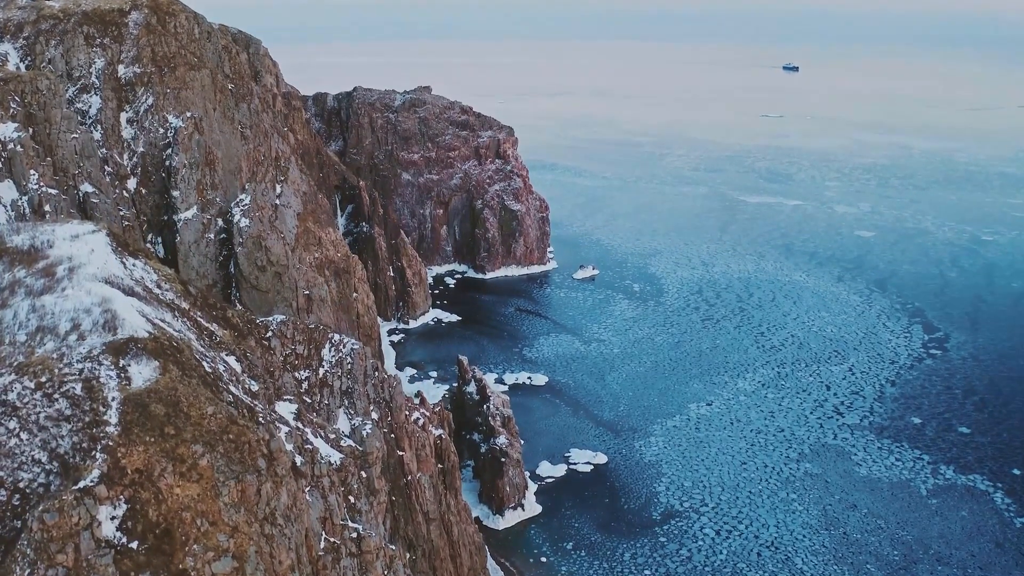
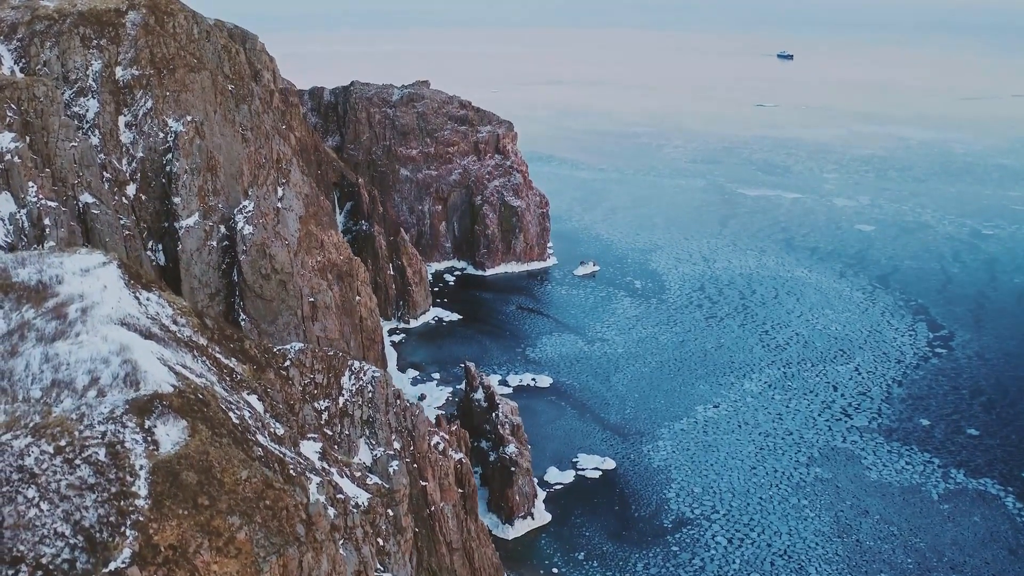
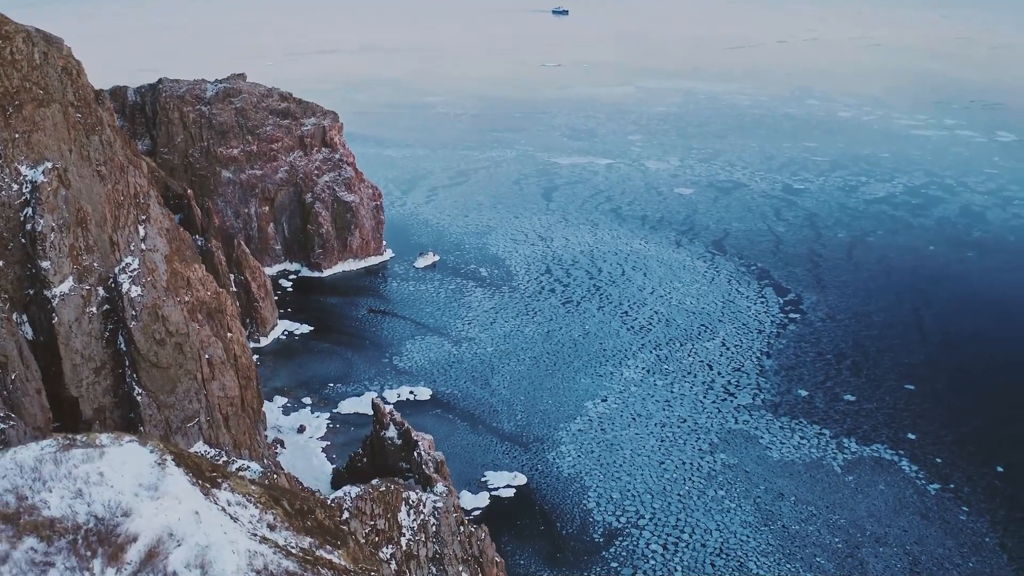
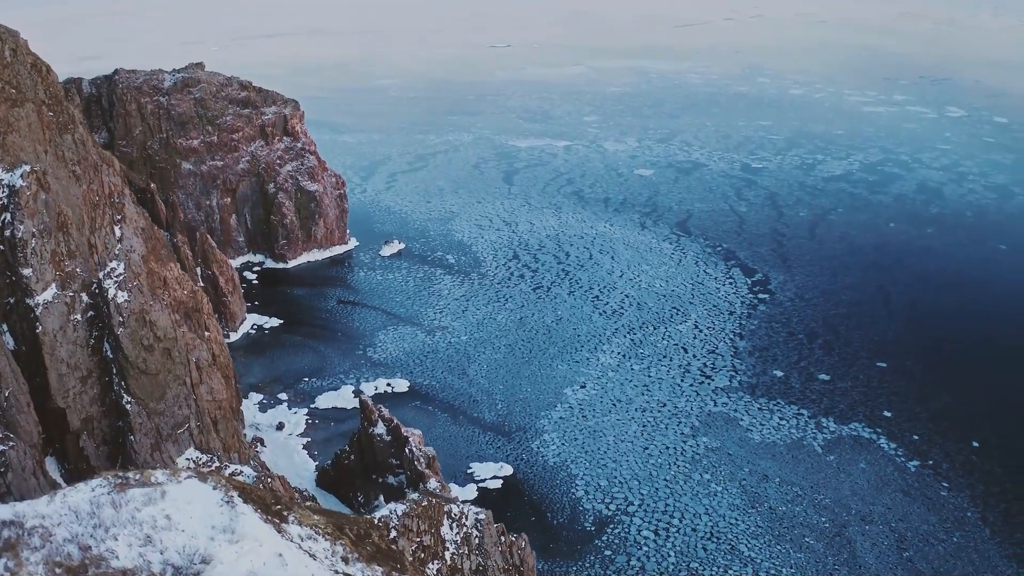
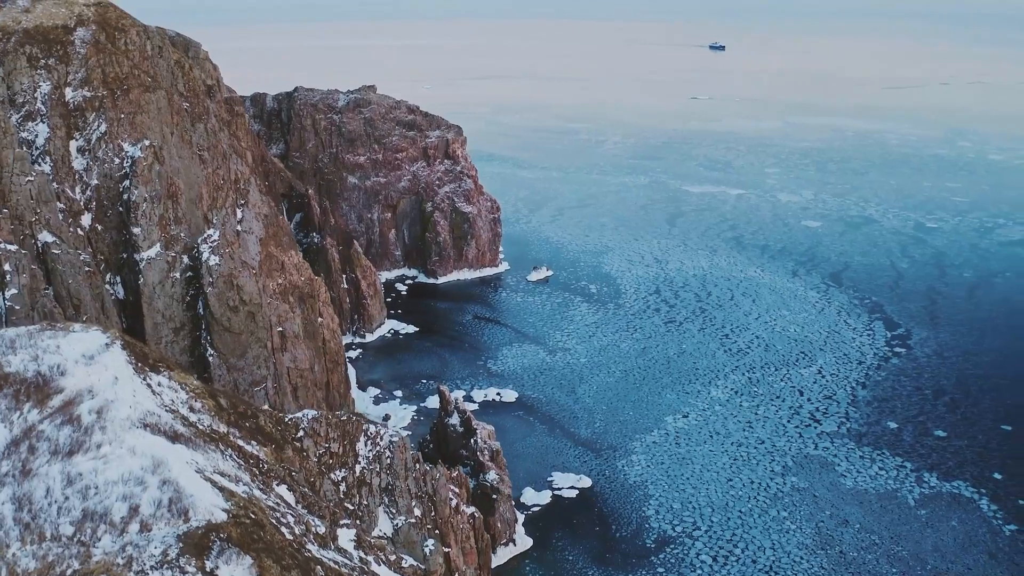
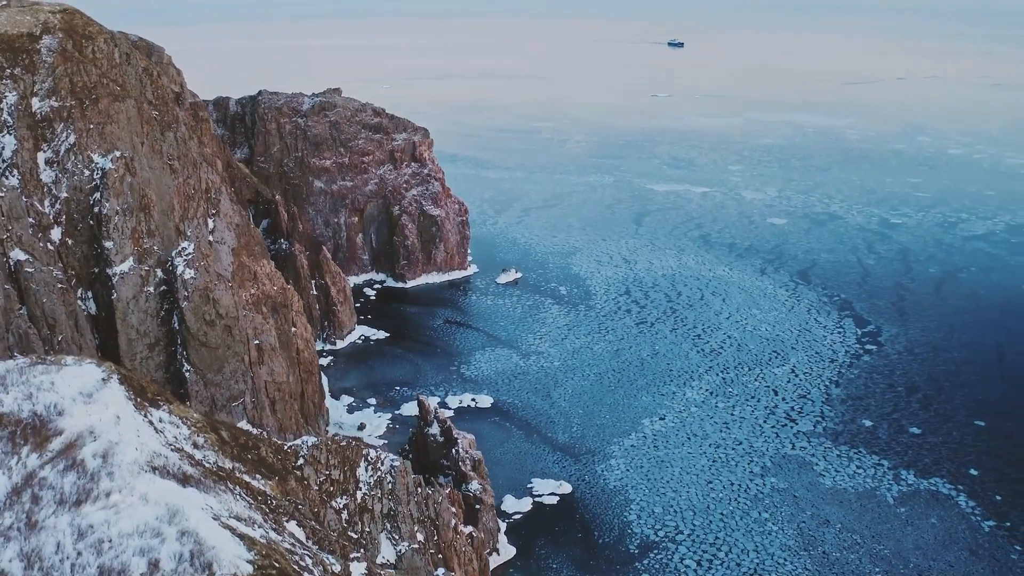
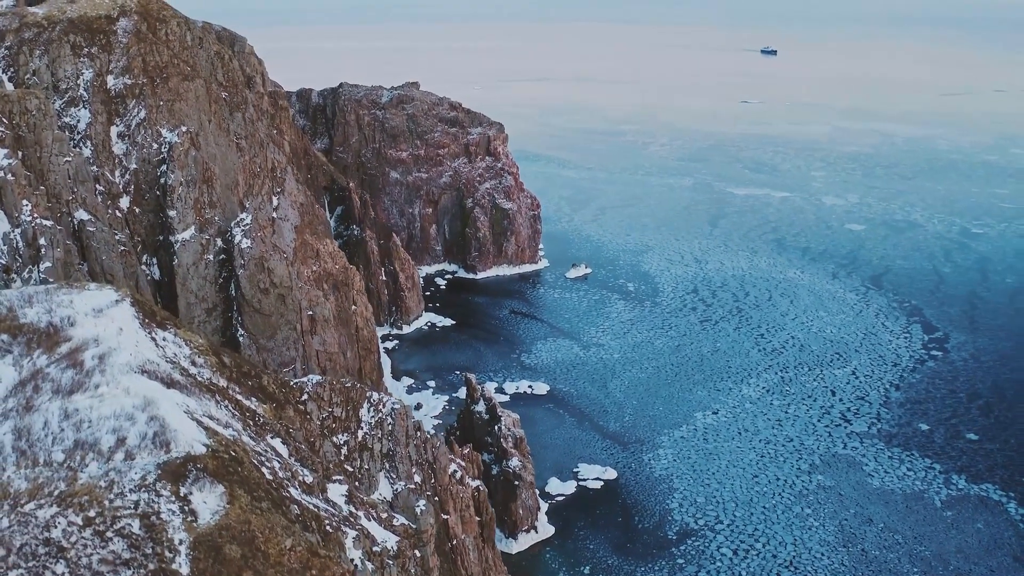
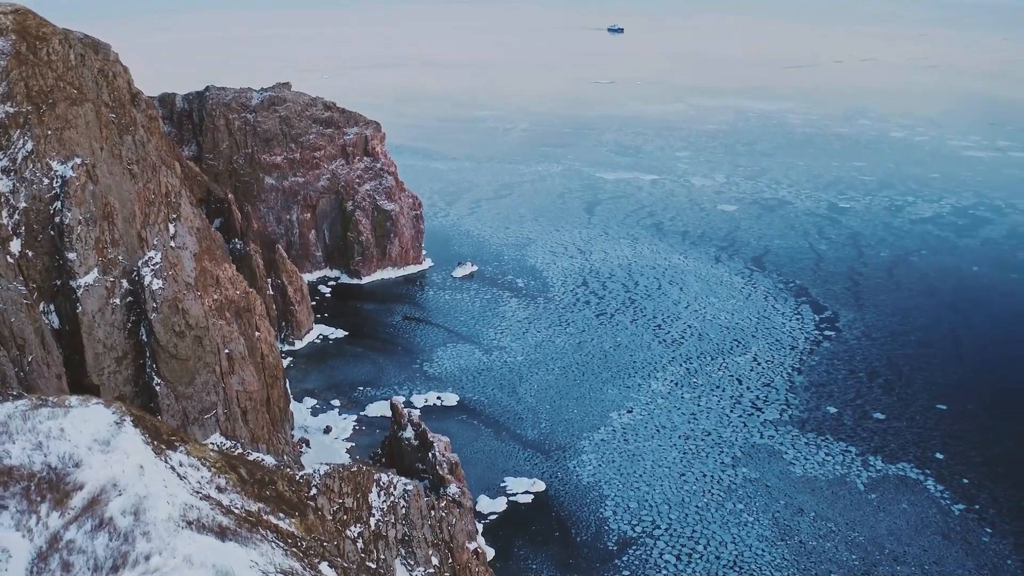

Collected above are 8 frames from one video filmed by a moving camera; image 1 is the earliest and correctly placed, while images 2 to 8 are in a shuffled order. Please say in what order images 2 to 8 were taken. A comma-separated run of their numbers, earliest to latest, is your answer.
2, 7, 5, 6, 8, 3, 4
